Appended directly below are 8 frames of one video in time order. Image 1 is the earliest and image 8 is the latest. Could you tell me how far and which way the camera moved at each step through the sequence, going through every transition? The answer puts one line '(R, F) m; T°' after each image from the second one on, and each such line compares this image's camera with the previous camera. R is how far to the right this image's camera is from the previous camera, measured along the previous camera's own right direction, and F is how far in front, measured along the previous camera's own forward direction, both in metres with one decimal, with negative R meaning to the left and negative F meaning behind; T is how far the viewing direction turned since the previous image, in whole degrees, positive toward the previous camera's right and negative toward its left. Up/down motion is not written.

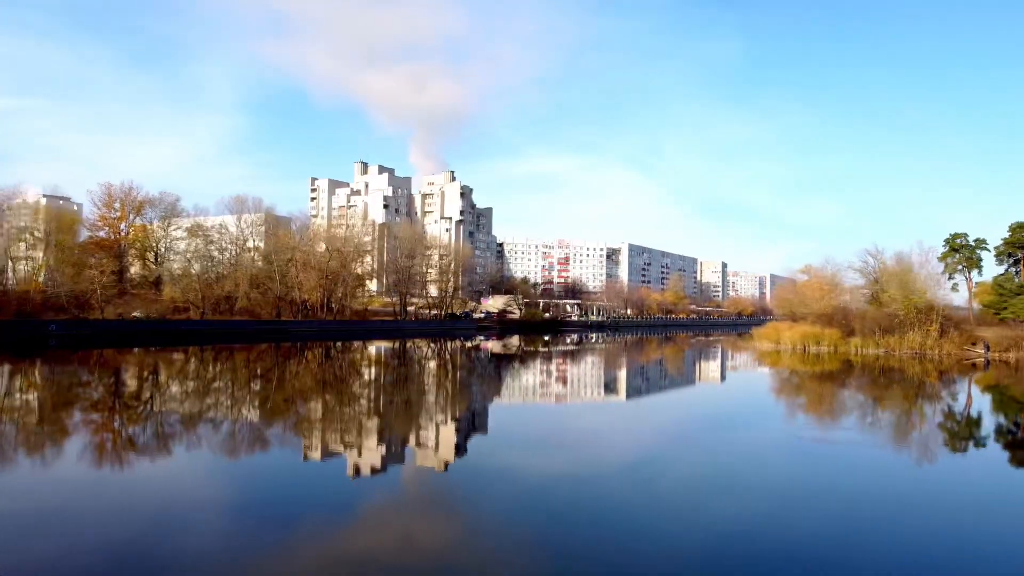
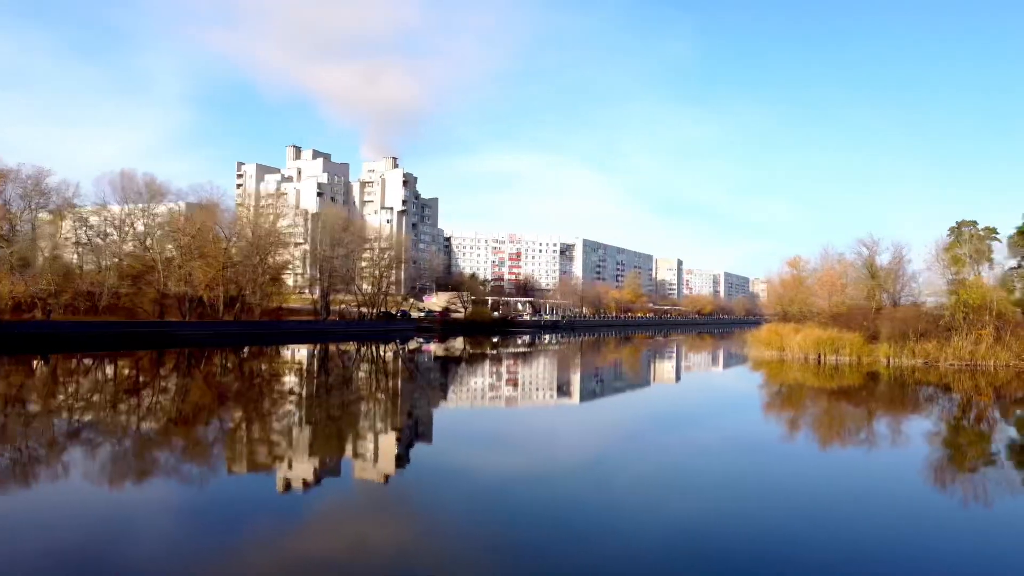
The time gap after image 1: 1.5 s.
(+0.2, +2.5) m; +3°
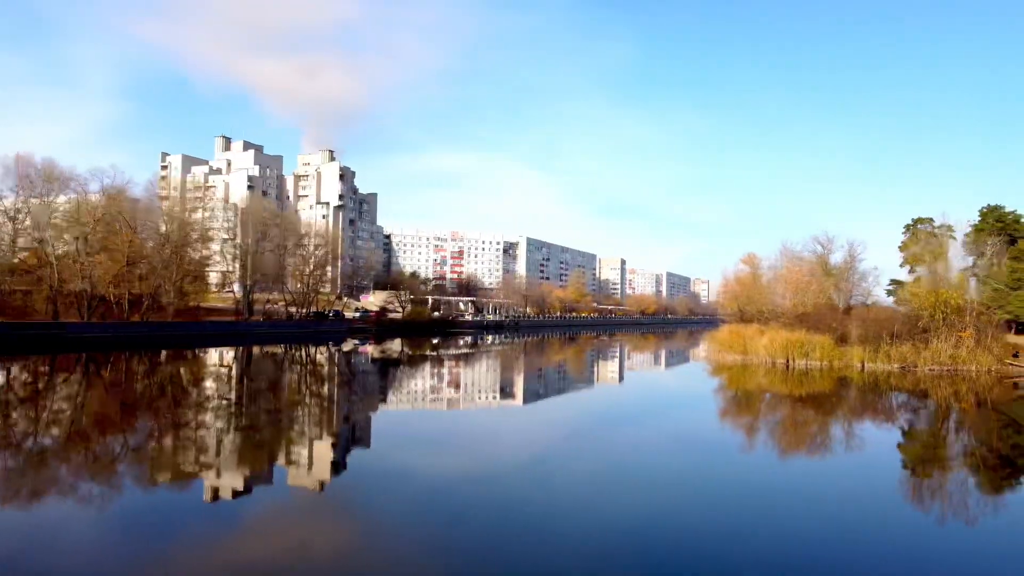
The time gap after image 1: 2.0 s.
(0.0, +0.9) m; +4°
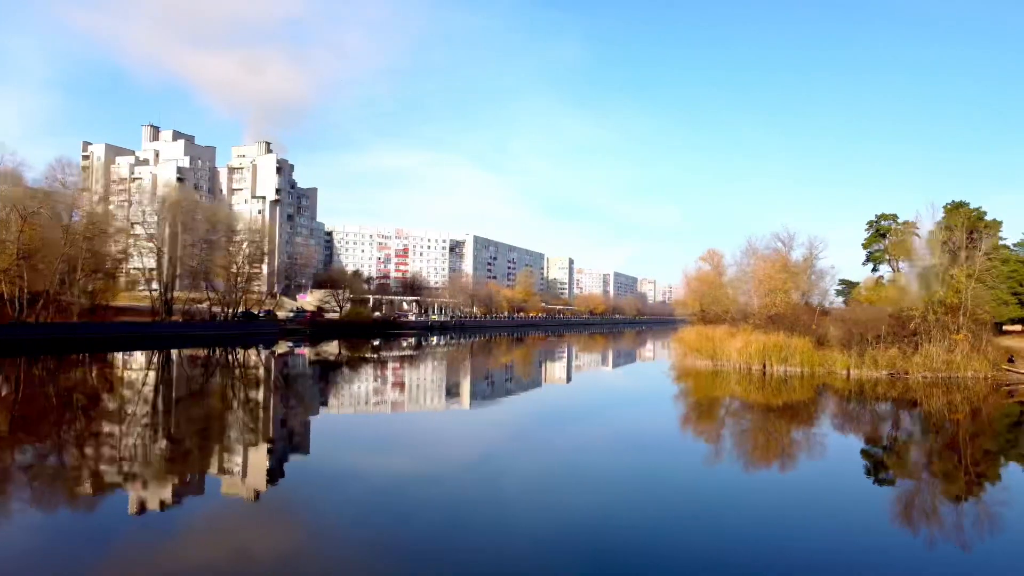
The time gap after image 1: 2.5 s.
(0.0, +1.0) m; +4°
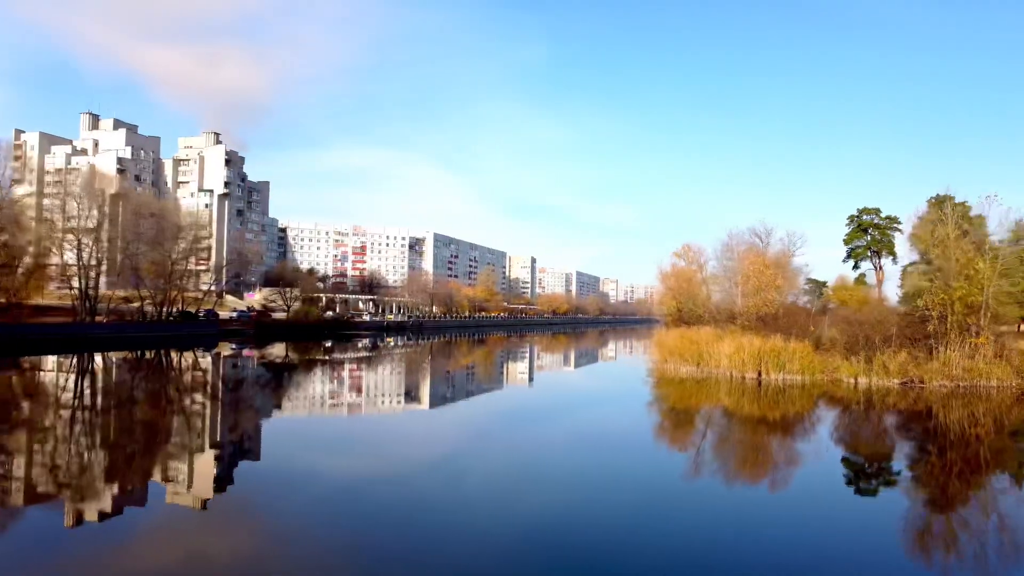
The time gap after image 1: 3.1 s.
(0.0, +1.0) m; +3°
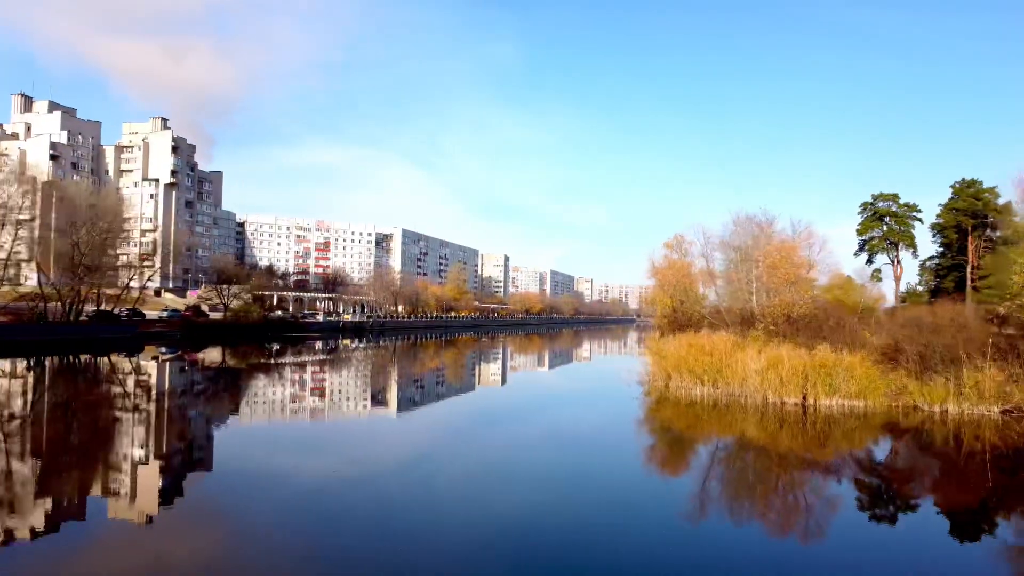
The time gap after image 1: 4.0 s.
(+0.1, +1.7) m; +2°
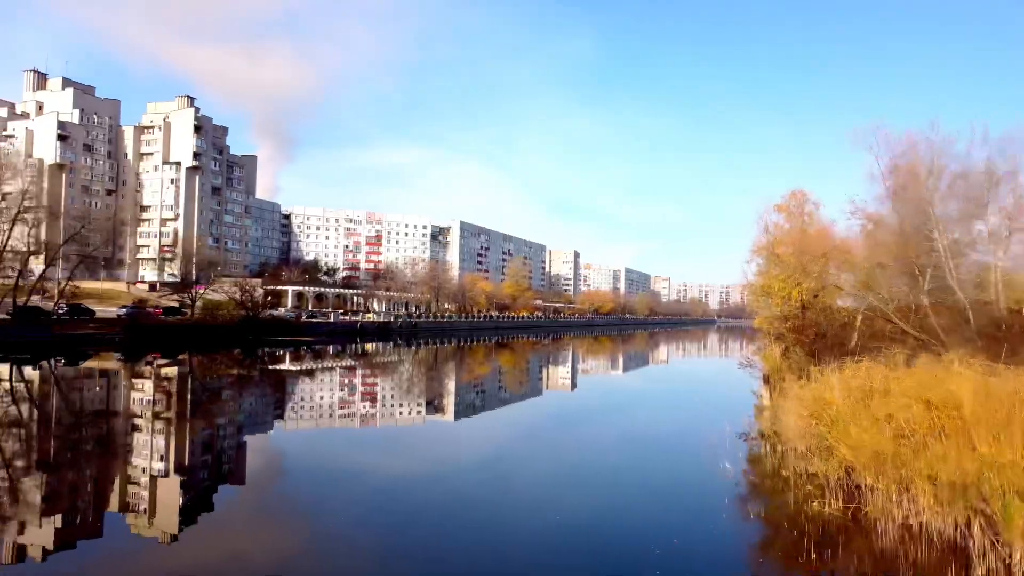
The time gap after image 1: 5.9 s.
(+0.4, +3.4) m; -5°
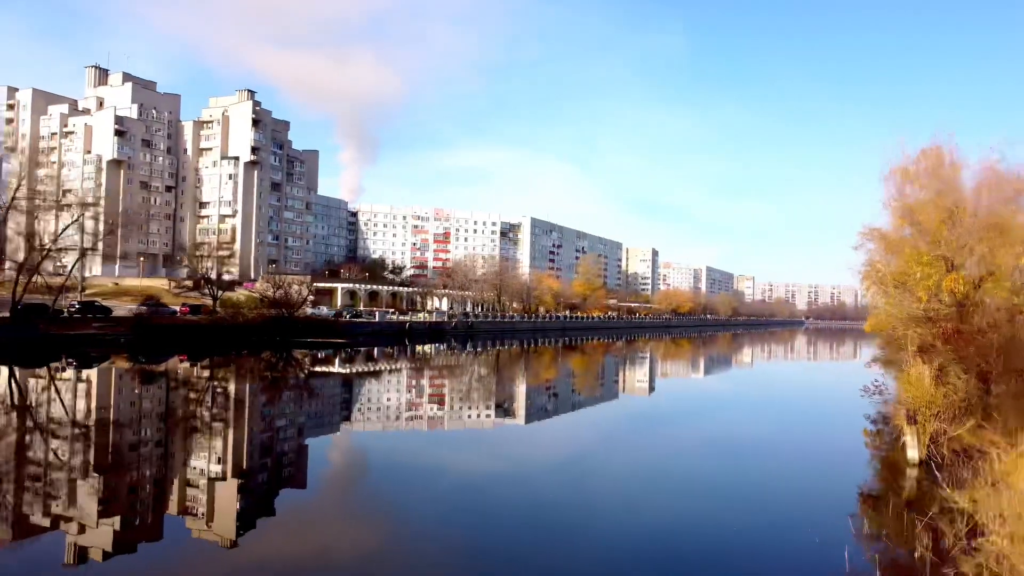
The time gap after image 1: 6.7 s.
(+0.3, +1.4) m; -6°
